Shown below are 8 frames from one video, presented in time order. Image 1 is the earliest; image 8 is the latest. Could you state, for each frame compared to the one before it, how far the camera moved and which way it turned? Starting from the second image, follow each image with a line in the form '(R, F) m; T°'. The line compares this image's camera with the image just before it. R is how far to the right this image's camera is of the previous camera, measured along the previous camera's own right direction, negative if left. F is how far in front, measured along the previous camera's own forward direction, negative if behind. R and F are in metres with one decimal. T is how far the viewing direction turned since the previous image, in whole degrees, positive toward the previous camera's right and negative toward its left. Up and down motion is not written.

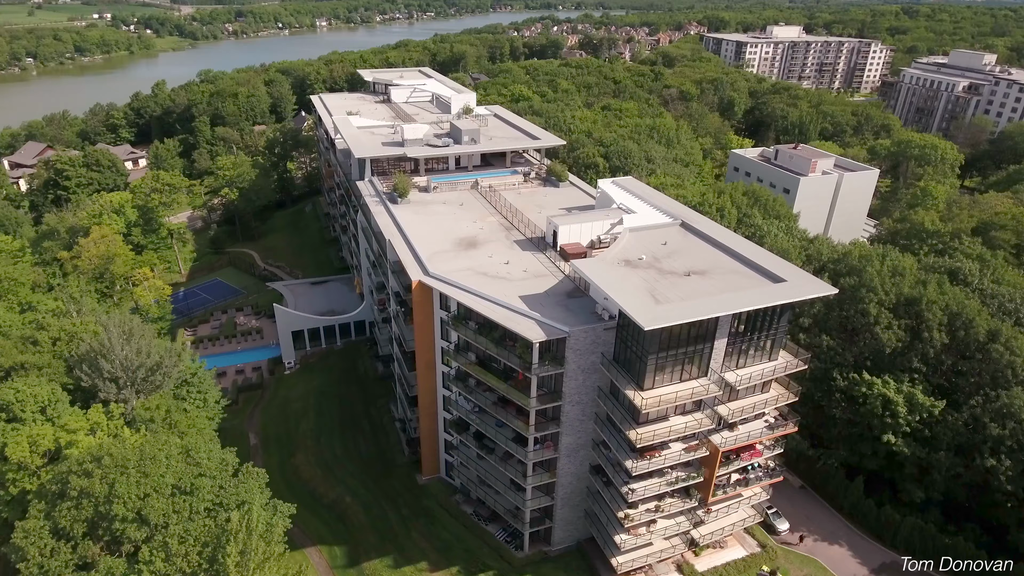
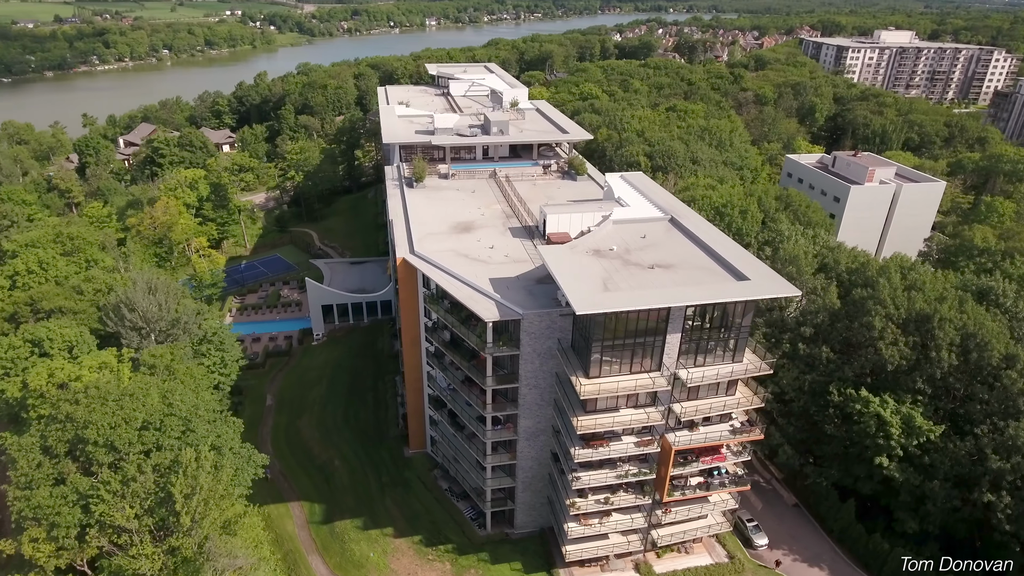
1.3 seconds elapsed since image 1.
(+7.4, -0.3) m; -8°
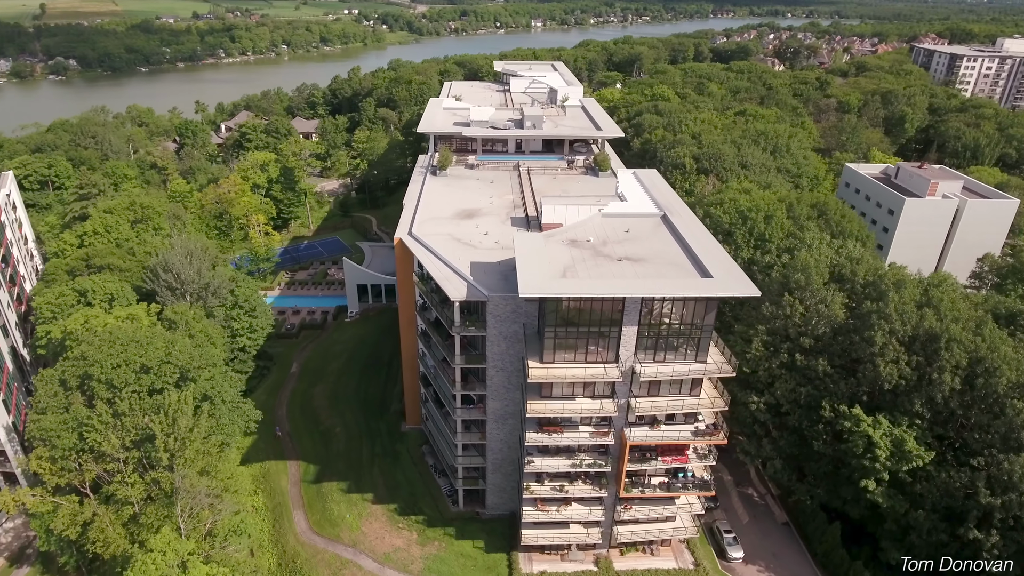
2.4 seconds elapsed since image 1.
(+7.0, -0.4) m; -8°
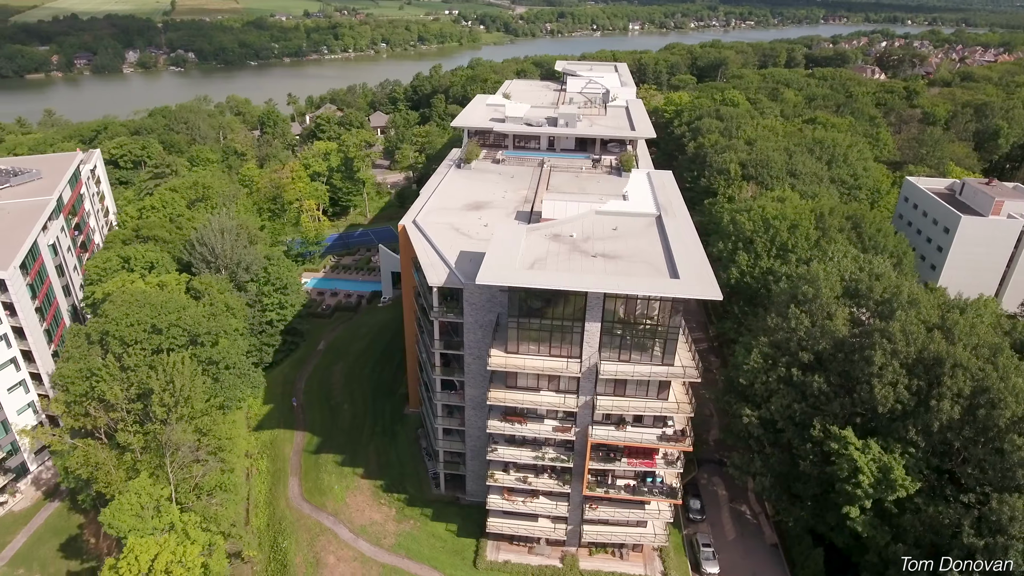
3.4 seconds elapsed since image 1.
(+6.2, -0.1) m; -8°
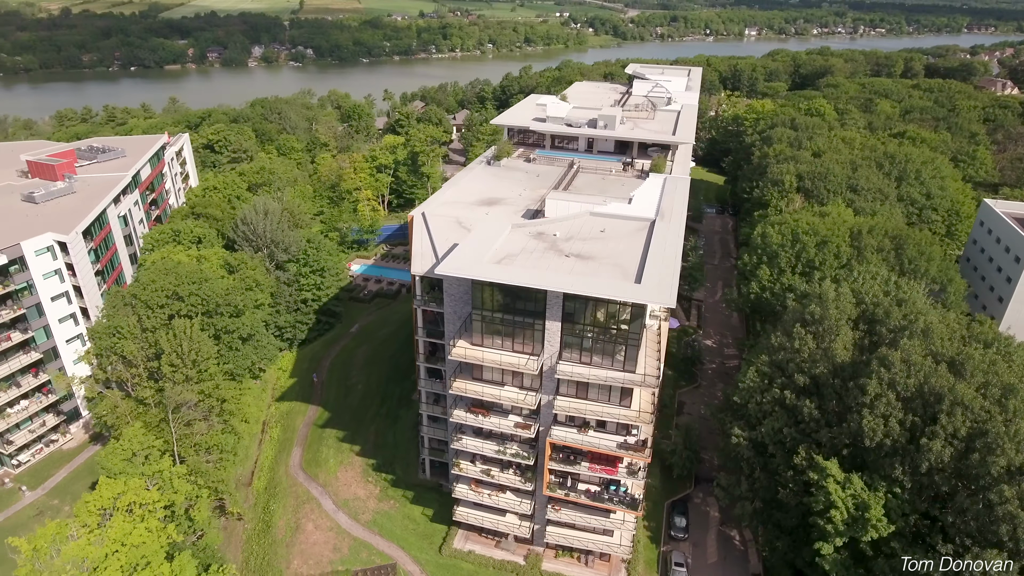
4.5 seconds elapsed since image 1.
(+6.9, +0.2) m; -9°
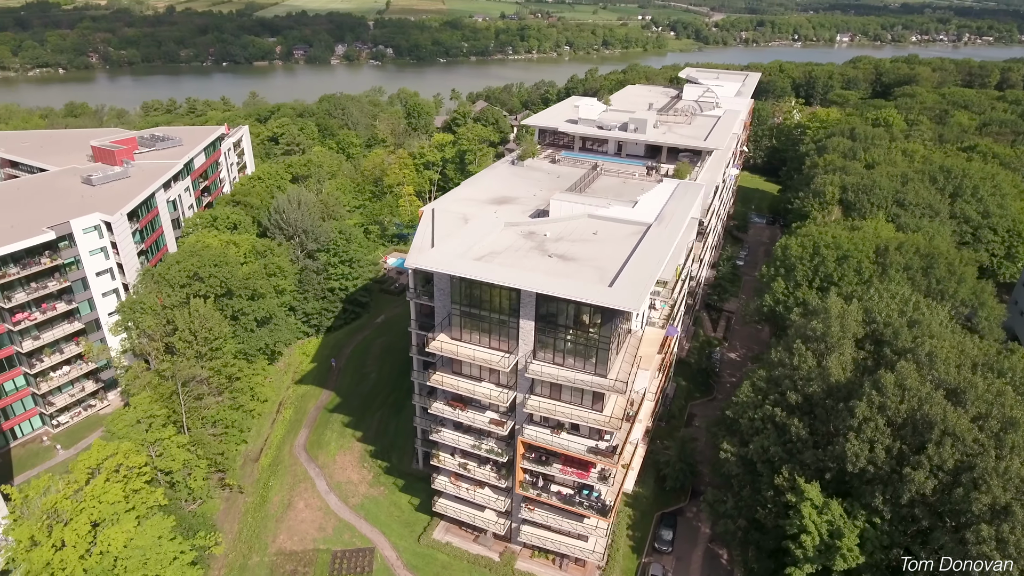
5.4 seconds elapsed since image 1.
(+4.9, +0.1) m; -6°
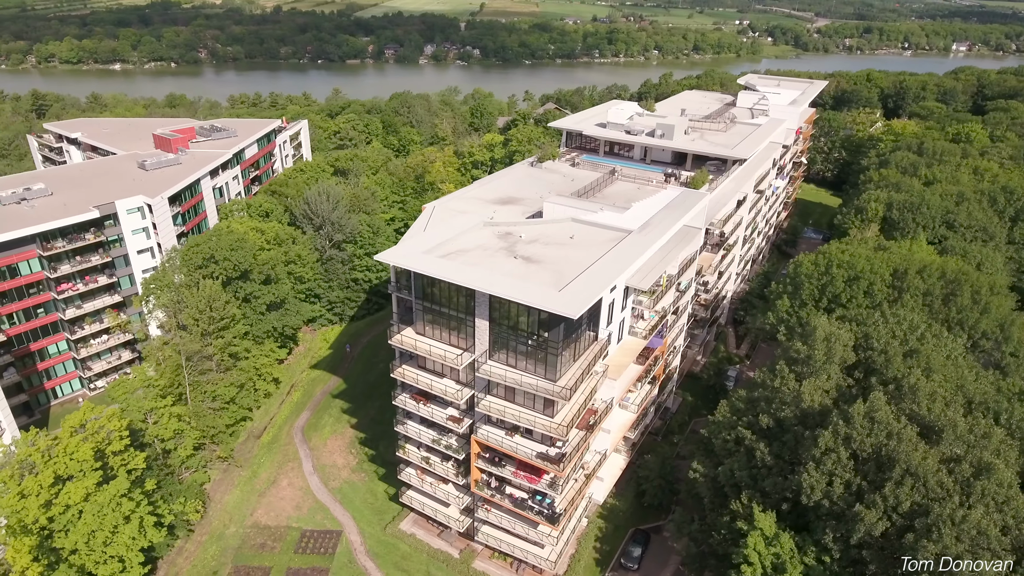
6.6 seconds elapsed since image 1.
(+6.4, +0.5) m; -7°
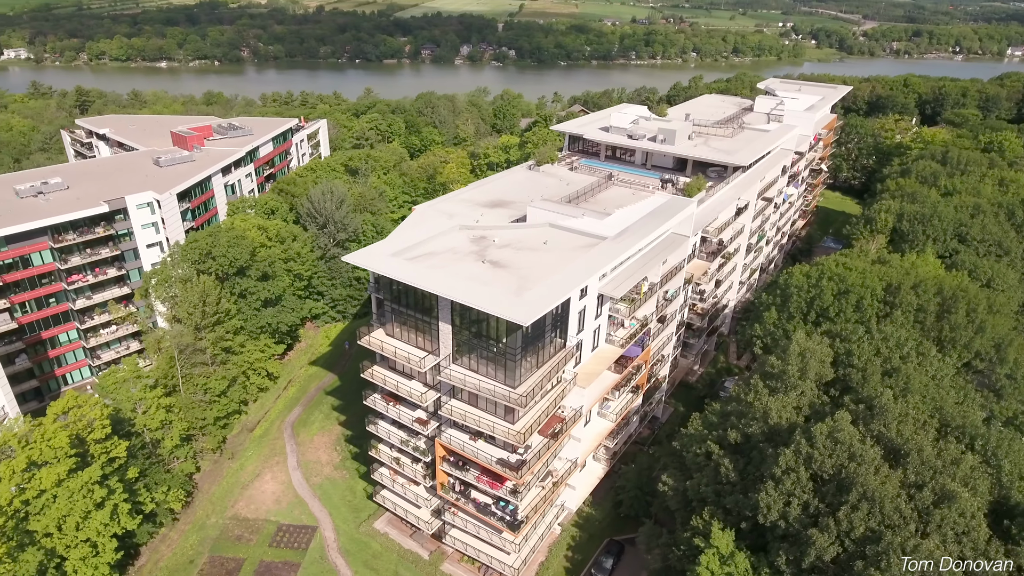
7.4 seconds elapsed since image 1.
(+3.6, +0.2) m; -3°
